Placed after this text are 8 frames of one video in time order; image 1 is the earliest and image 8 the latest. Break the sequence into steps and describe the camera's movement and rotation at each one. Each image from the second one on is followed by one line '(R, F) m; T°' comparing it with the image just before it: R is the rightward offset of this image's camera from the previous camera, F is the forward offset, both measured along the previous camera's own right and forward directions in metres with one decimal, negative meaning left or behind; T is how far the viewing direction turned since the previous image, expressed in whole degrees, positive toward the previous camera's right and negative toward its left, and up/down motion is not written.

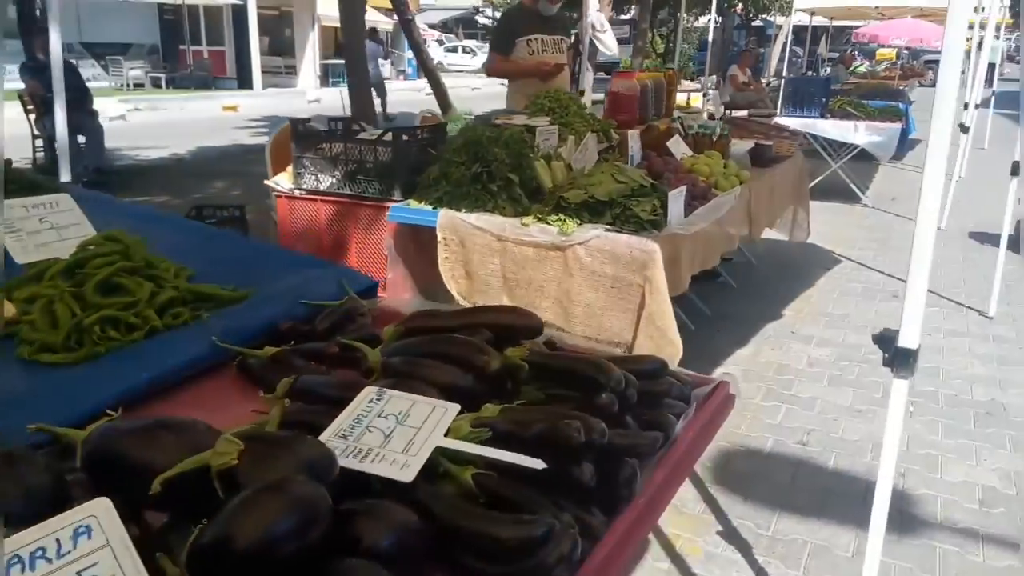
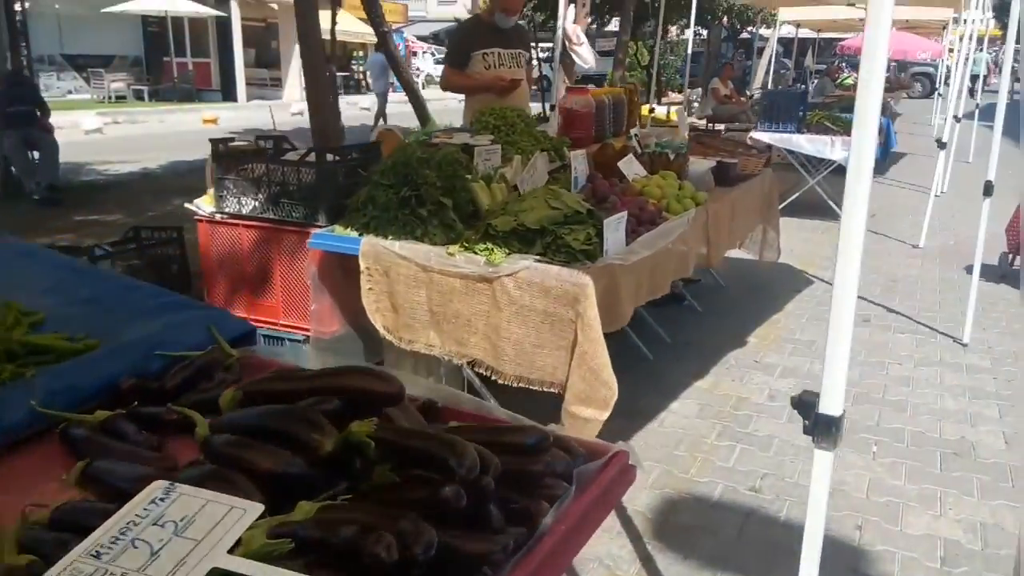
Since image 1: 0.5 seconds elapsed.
(+0.3, +0.3) m; 0°
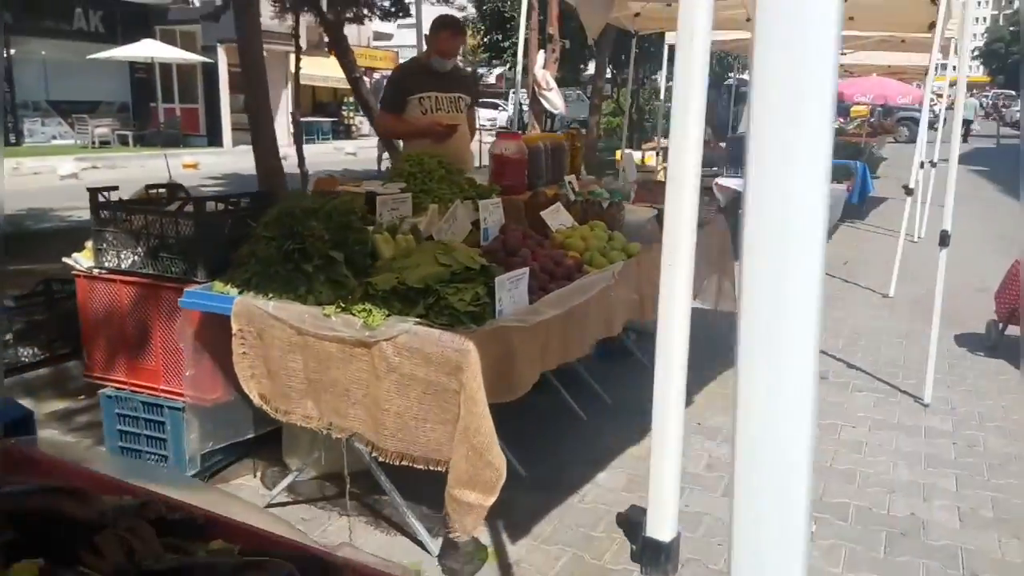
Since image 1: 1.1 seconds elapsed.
(+0.4, +0.3) m; 0°
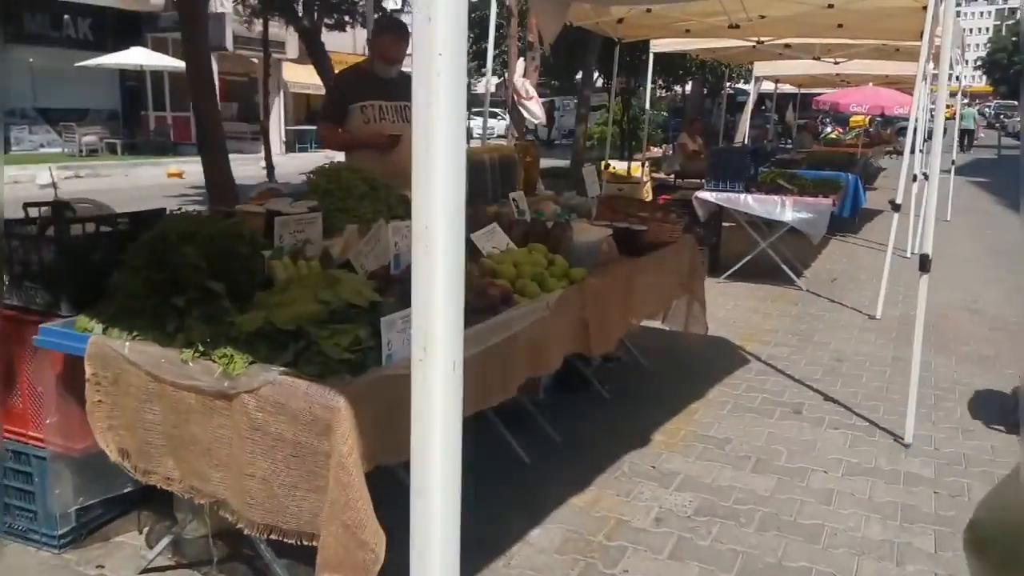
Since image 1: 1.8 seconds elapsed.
(+0.3, +0.4) m; 0°
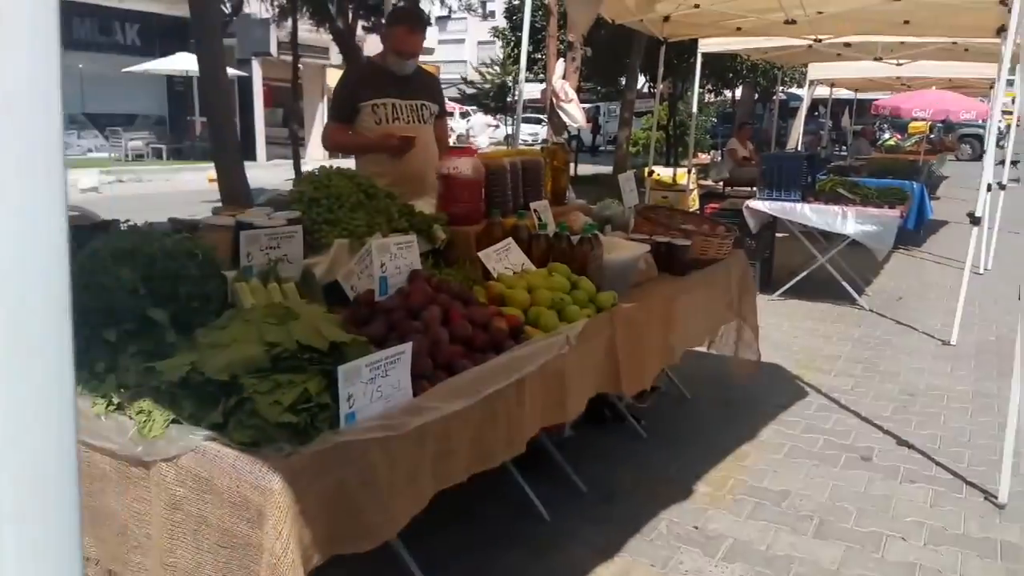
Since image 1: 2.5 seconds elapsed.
(+0.1, +0.5) m; -3°
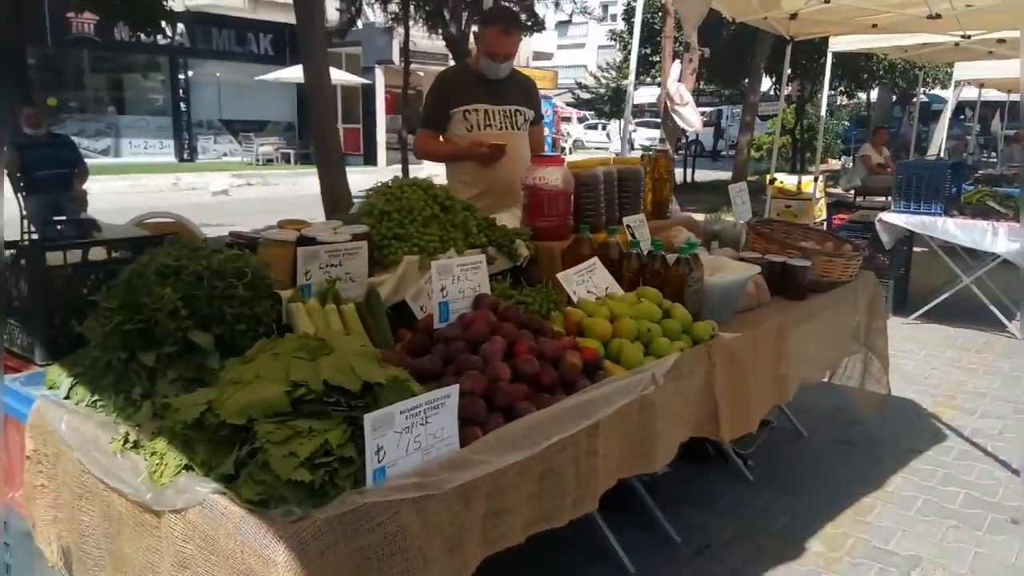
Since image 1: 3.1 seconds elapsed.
(+0.1, +0.3) m; -8°
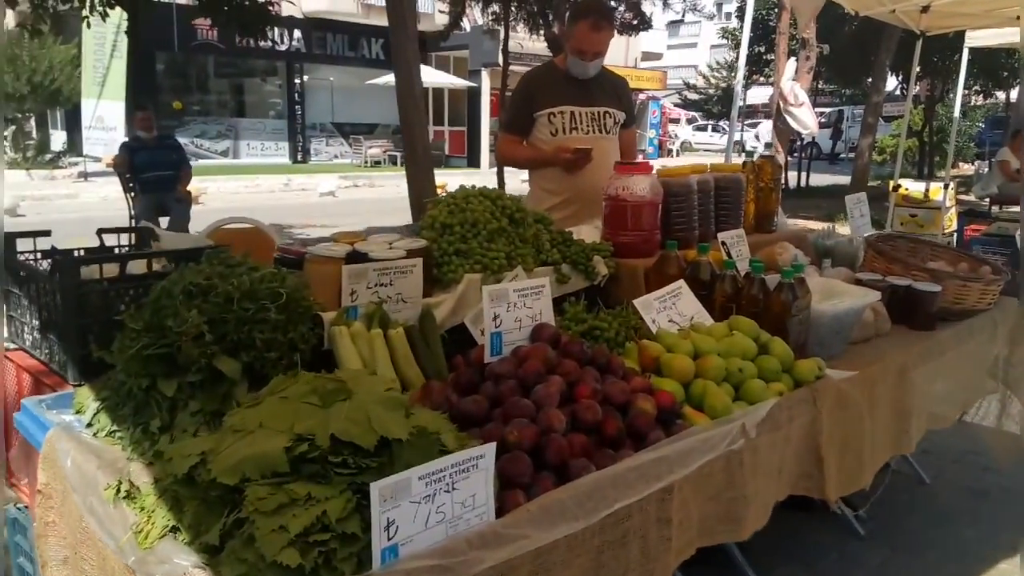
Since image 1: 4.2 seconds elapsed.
(+0.1, +0.3) m; -7°
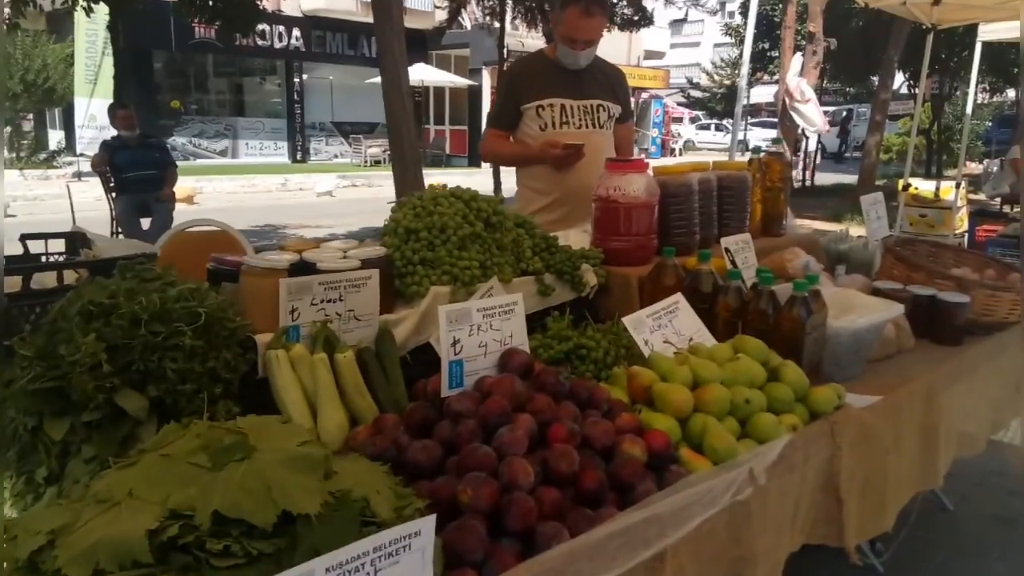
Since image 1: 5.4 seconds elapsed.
(+0.1, +0.3) m; 0°
